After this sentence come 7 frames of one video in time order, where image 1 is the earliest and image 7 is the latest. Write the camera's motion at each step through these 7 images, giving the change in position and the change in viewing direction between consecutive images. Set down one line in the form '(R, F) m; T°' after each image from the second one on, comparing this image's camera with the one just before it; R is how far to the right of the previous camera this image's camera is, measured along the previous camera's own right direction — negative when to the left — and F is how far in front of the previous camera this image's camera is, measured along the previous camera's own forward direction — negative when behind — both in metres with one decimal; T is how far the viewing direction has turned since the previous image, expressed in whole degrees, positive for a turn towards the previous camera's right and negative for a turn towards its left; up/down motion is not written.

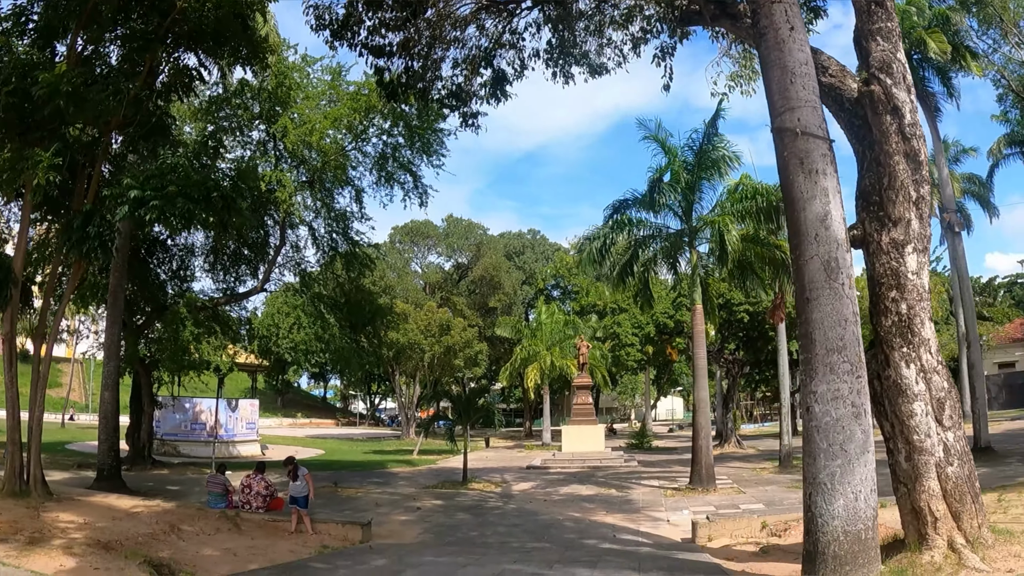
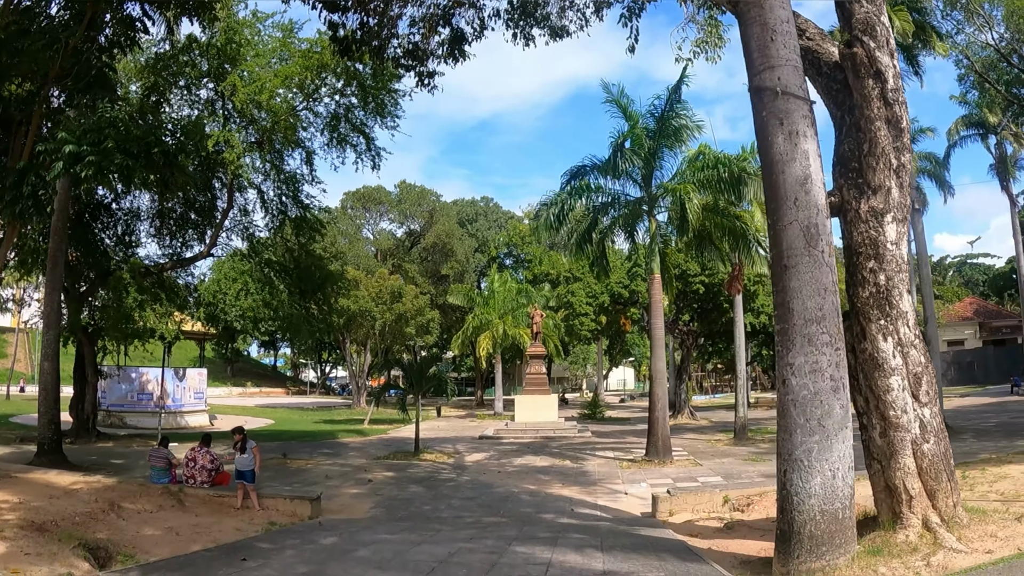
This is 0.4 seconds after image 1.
(0.0, +0.5) m; +4°
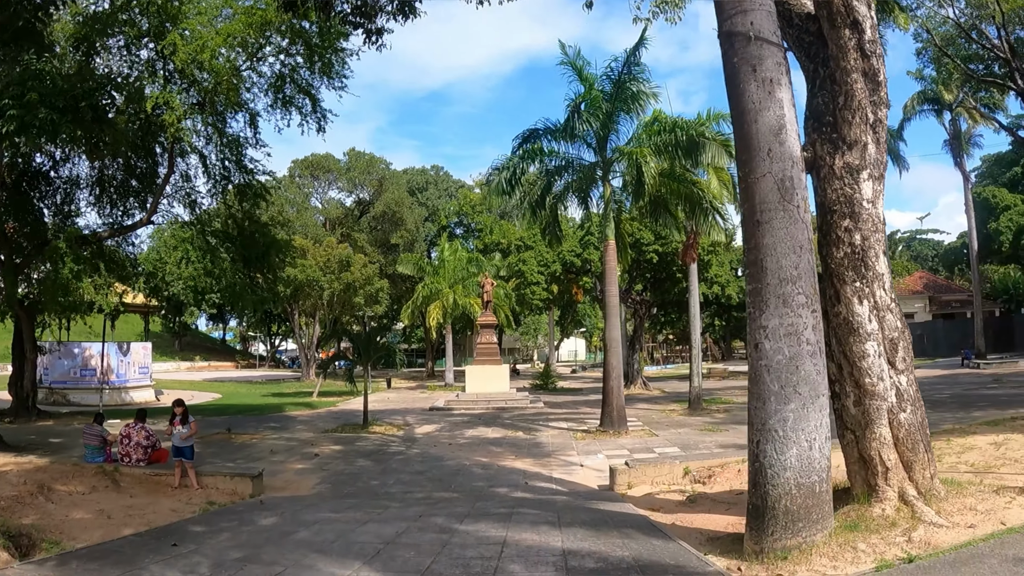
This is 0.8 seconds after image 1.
(0.0, +0.5) m; +5°
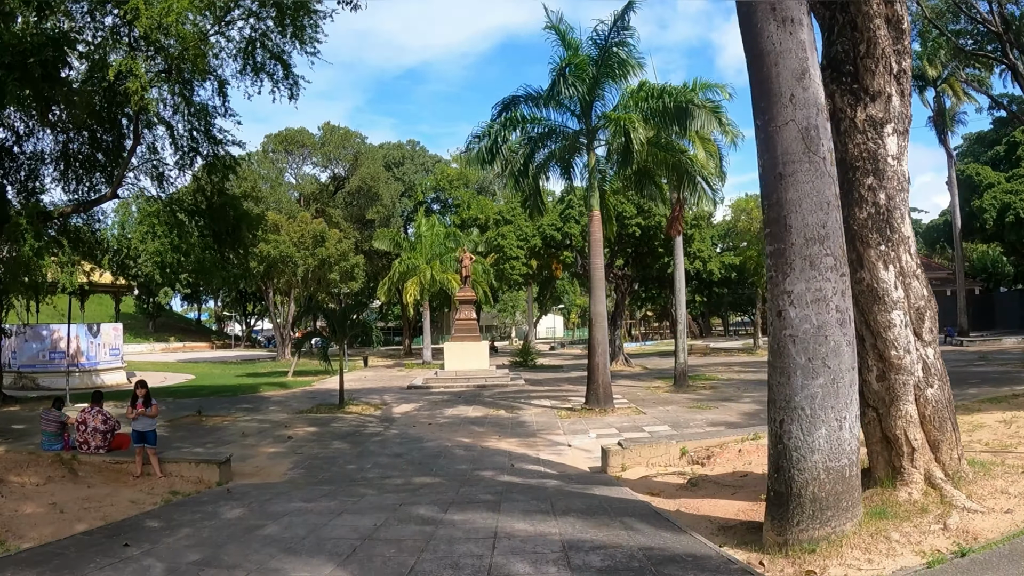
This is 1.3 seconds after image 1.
(-0.1, +0.5) m; +2°
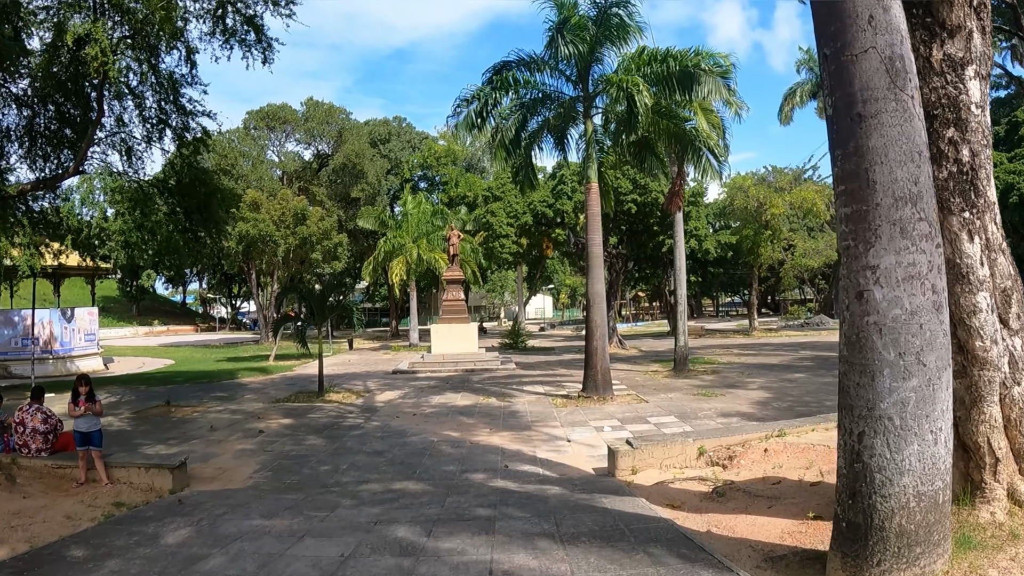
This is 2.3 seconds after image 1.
(-0.1, +0.9) m; +1°
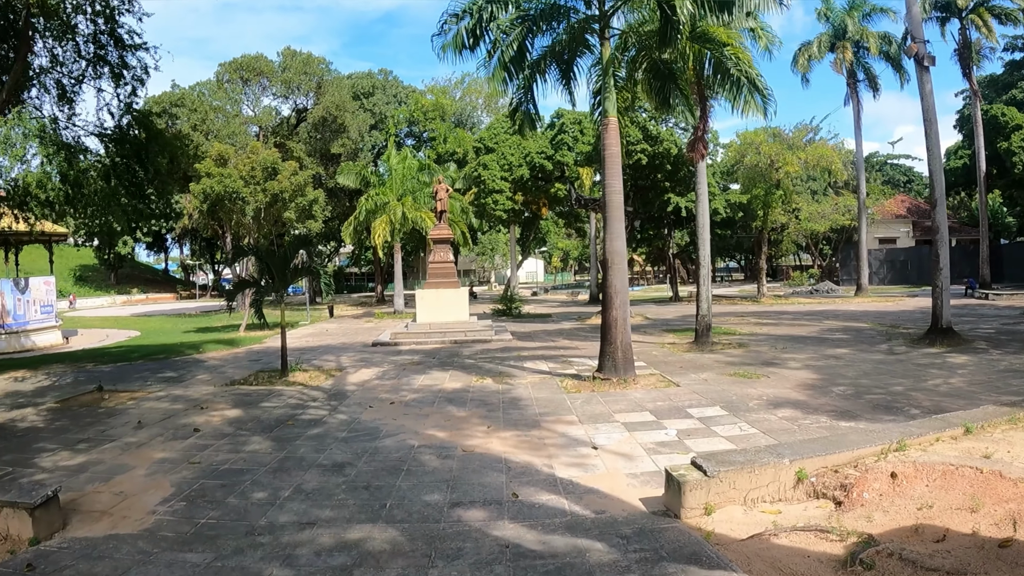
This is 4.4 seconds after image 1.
(-0.2, +1.9) m; +1°
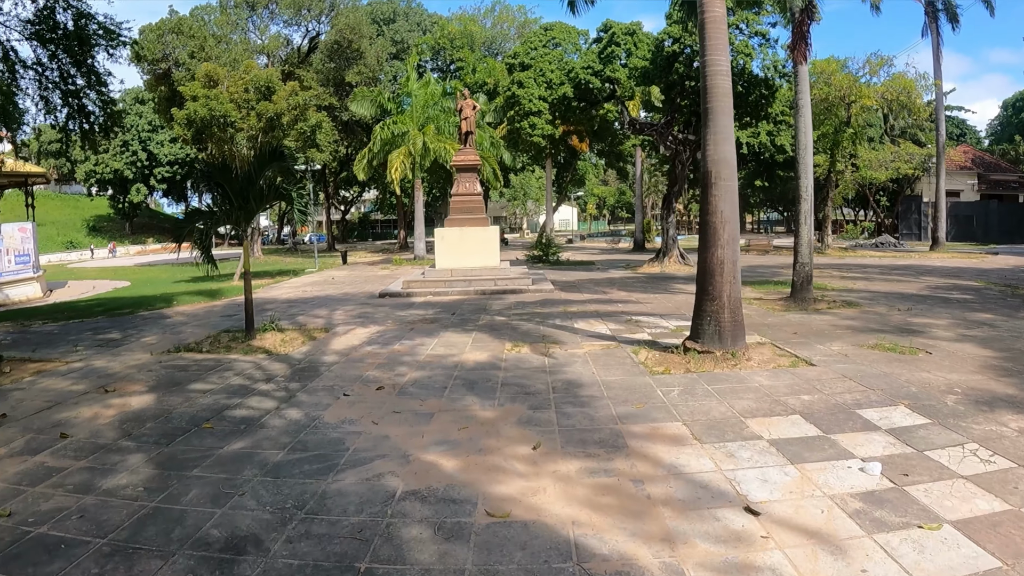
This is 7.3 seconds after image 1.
(-0.2, +2.8) m; -3°
